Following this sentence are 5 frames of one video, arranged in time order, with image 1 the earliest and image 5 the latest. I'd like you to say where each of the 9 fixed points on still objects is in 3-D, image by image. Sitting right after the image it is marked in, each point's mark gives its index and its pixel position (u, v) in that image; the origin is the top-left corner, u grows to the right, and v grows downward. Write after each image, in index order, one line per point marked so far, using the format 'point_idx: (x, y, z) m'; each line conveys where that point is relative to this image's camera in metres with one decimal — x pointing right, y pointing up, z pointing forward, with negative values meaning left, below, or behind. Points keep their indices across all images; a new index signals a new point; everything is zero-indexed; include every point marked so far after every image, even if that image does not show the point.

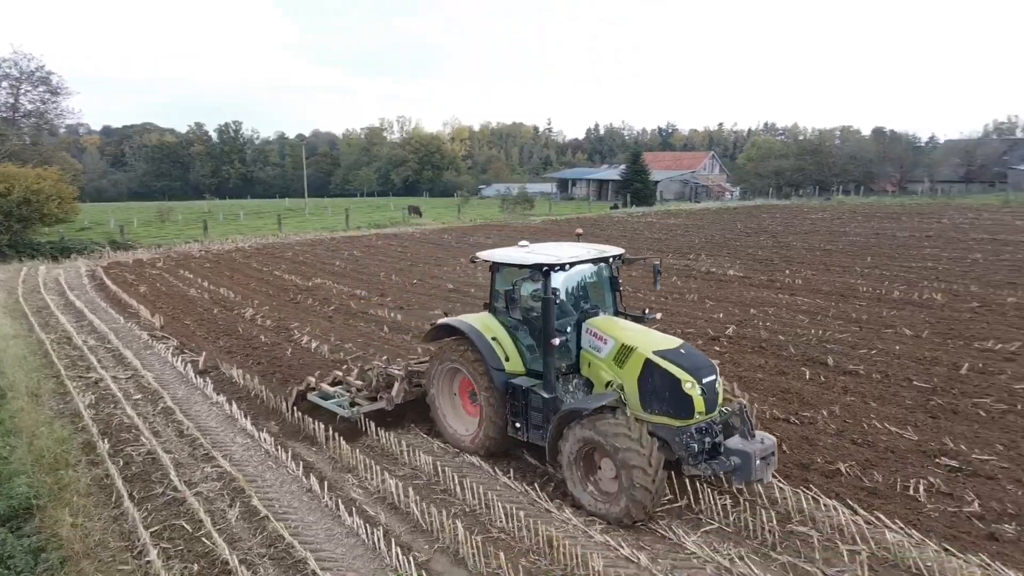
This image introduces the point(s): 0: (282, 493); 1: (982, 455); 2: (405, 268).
0: (-1.9, -1.6, +5.9) m
1: (+4.0, -1.4, +6.3) m
2: (-2.7, +0.5, +17.8) m
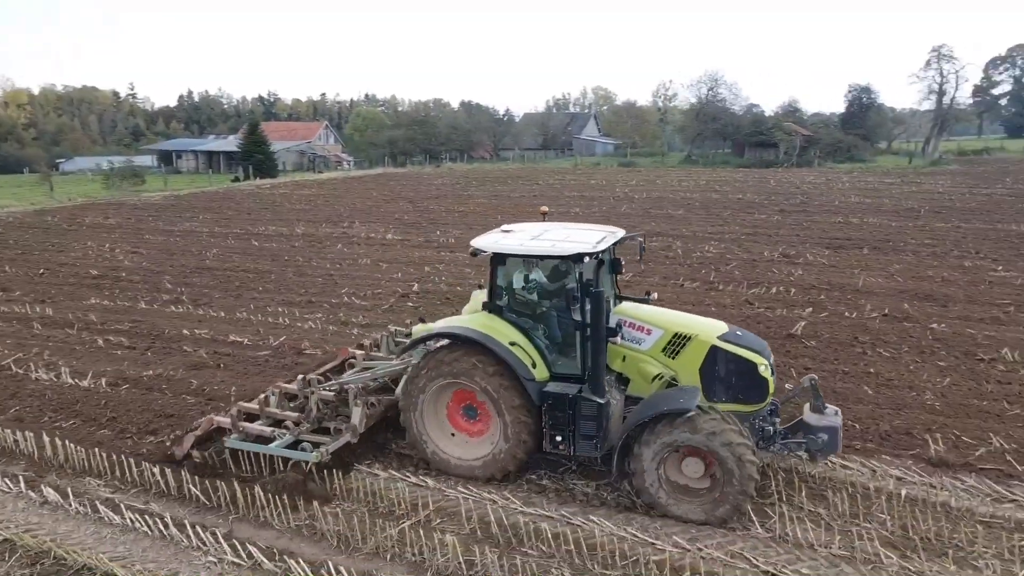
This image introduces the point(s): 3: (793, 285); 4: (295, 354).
0: (-3.5, -1.6, +5.1) m
1: (+1.4, -0.8, +8.3) m
2: (-10.2, +0.6, +15.0) m
3: (+4.4, +0.1, +11.6) m
4: (-2.5, -0.8, +8.3) m
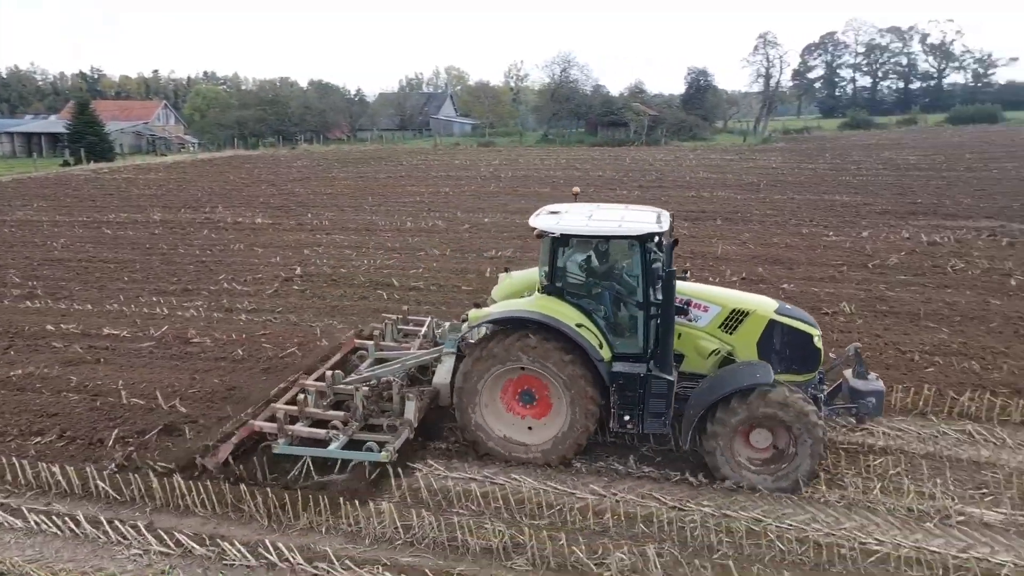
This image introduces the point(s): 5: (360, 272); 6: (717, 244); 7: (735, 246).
0: (-4.0, -1.5, +4.7) m
1: (+0.2, -0.5, +8.7) m
2: (-12.5, +0.6, +13.0) m
3: (+2.5, +0.6, +12.5) m
4: (-3.6, -0.6, +8.0) m
5: (-2.3, +0.2, +11.1) m
6: (+3.8, +0.8, +13.6) m
7: (+4.0, +0.8, +13.4) m
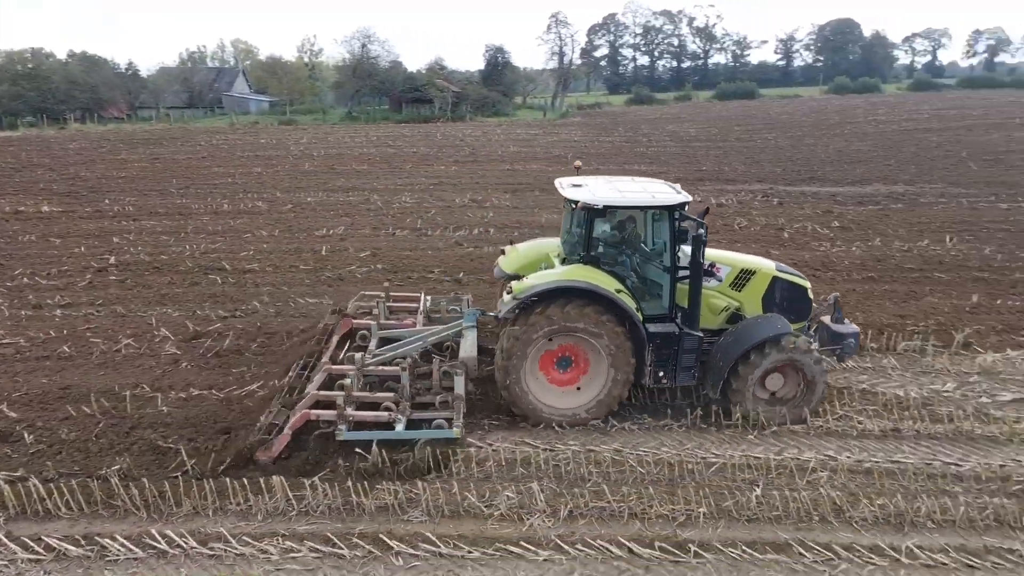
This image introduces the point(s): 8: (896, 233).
0: (-4.6, -1.6, +3.9) m
1: (-1.6, -0.1, +8.8) m
2: (-15.0, +0.1, +9.8) m
3: (-0.4, +1.1, +13.0) m
4: (-5.1, -0.6, +7.2) m
5: (-4.7, +0.4, +10.5) m
6: (+0.5, +1.5, +14.4) m
7: (+0.8, +1.4, +14.3) m
8: (+7.3, +1.0, +13.9) m
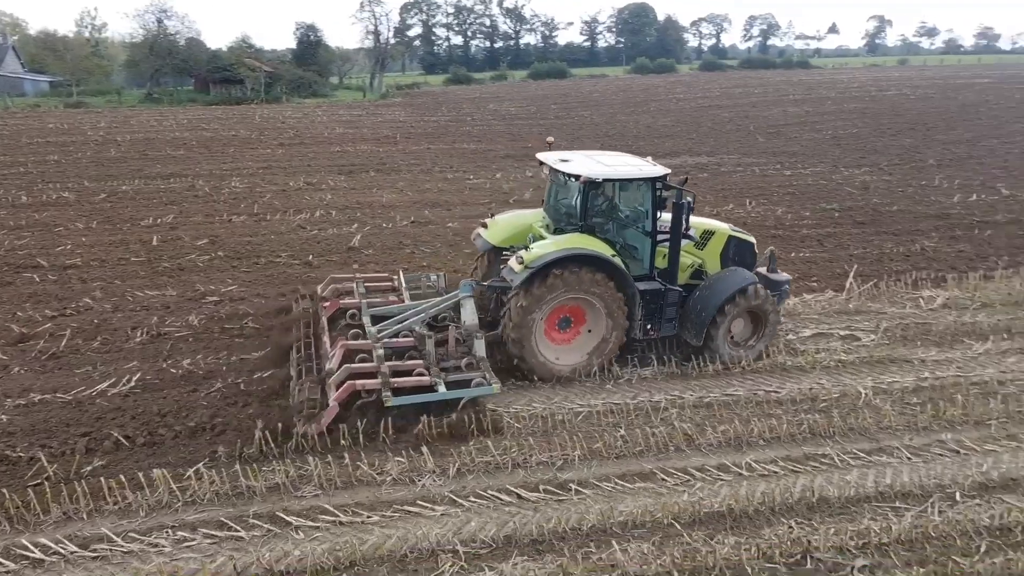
0: (-5.0, -1.7, +3.1) m
1: (-3.4, 0.0, +8.5) m
2: (-16.6, -0.6, +6.3) m
3: (-3.2, +1.4, +12.8) m
4: (-6.3, -0.7, +6.1) m
5: (-6.7, +0.4, +9.4) m
6: (-2.6, +1.9, +14.3) m
7: (-2.3, +1.8, +14.3) m
8: (+4.1, +1.9, +15.4) m
